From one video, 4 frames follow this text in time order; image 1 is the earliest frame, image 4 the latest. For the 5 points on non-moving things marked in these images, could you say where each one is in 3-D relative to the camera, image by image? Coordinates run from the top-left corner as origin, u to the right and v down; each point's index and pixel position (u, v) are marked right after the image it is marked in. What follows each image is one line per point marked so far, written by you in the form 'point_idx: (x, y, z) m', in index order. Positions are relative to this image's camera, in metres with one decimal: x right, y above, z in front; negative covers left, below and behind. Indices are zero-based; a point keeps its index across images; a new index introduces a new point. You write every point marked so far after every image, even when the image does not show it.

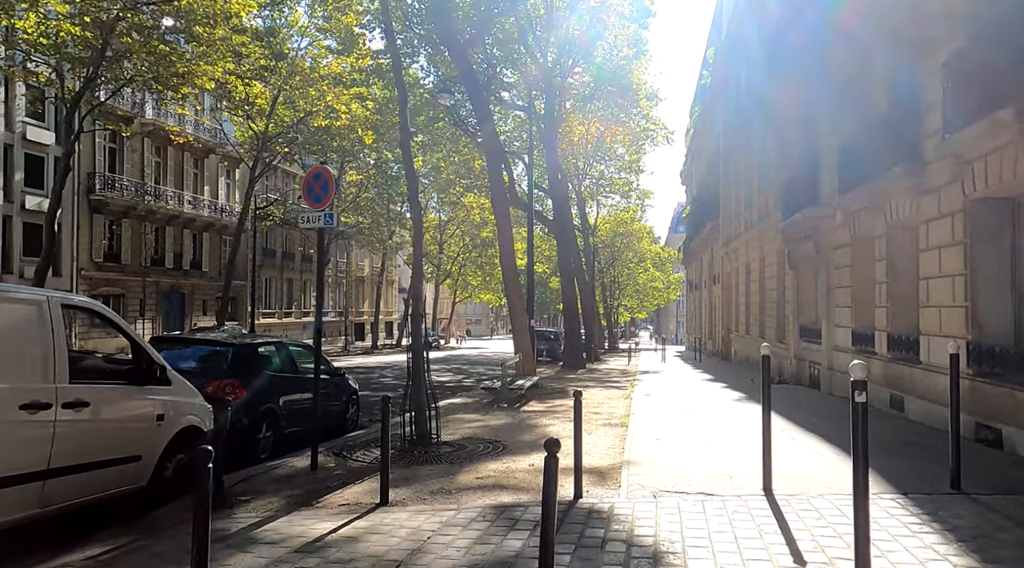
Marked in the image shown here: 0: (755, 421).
0: (+4.0, -2.2, +11.8) m
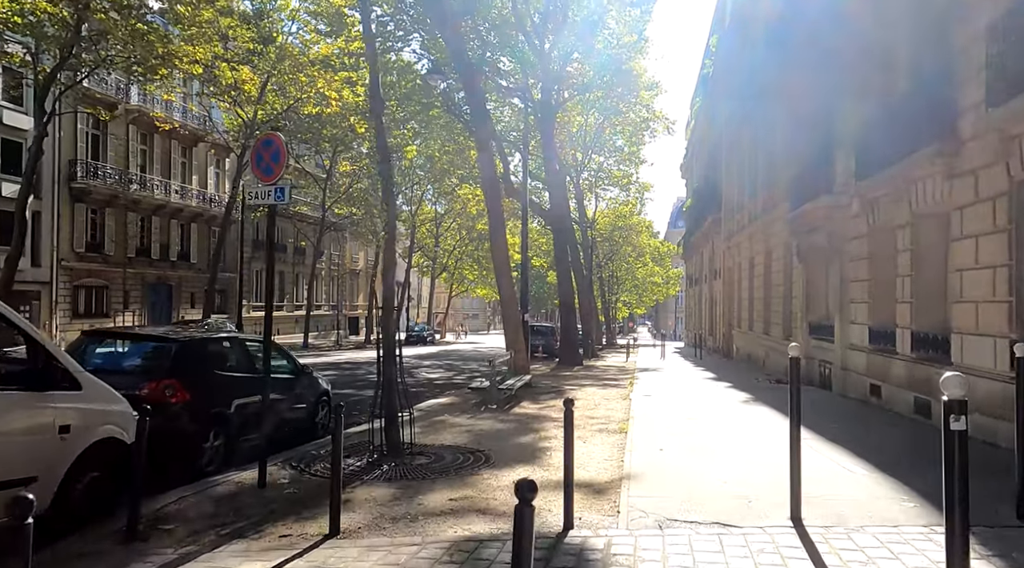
0: (+3.8, -2.1, +10.8) m
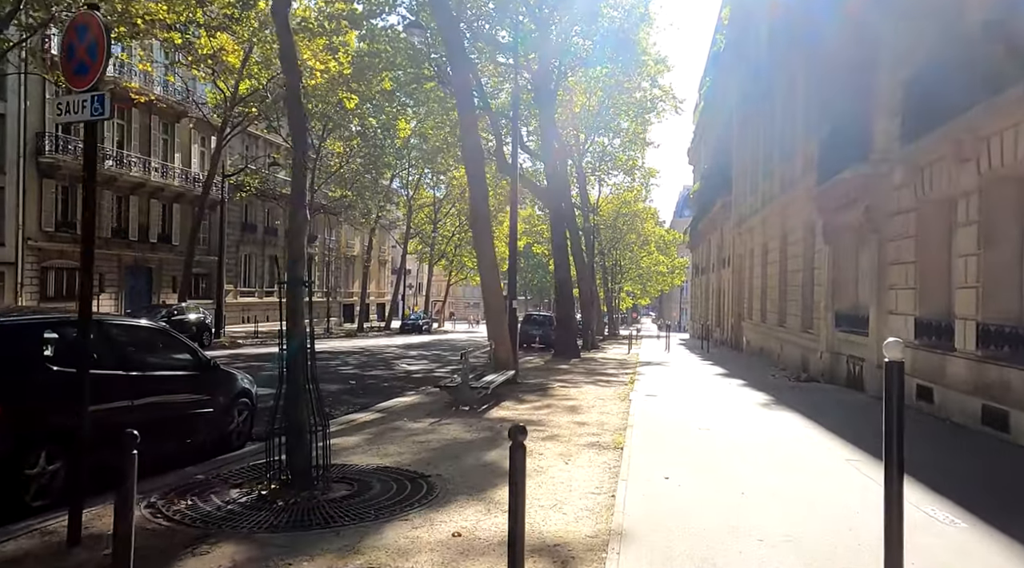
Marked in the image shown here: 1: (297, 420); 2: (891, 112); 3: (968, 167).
0: (+3.4, -1.9, +8.7) m
1: (-1.6, -1.0, +5.6) m
2: (+6.5, +2.9, +12.3) m
3: (+6.0, +1.5, +9.5) m
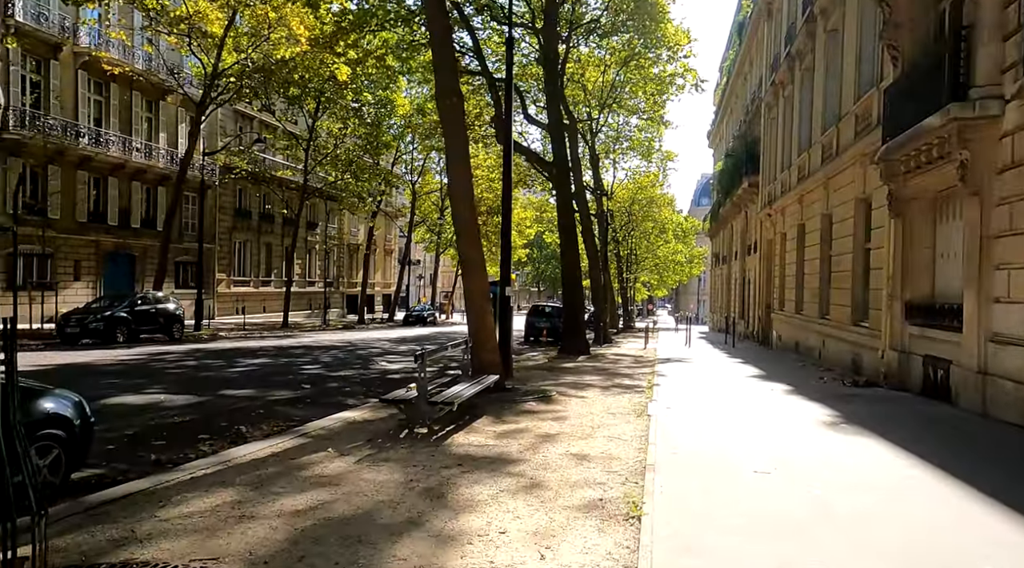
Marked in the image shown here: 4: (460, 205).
0: (+3.1, -1.6, +5.7) m
1: (-2.0, -0.8, +2.7) m
2: (+6.2, +3.2, +9.2) m
3: (+5.7, +1.8, +6.4) m
4: (-0.8, +1.3, +11.7) m
